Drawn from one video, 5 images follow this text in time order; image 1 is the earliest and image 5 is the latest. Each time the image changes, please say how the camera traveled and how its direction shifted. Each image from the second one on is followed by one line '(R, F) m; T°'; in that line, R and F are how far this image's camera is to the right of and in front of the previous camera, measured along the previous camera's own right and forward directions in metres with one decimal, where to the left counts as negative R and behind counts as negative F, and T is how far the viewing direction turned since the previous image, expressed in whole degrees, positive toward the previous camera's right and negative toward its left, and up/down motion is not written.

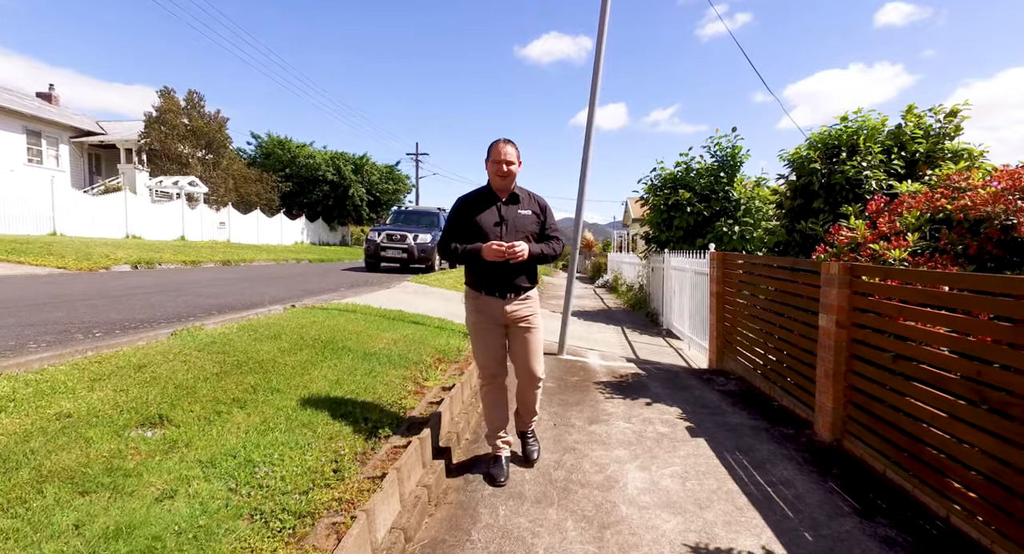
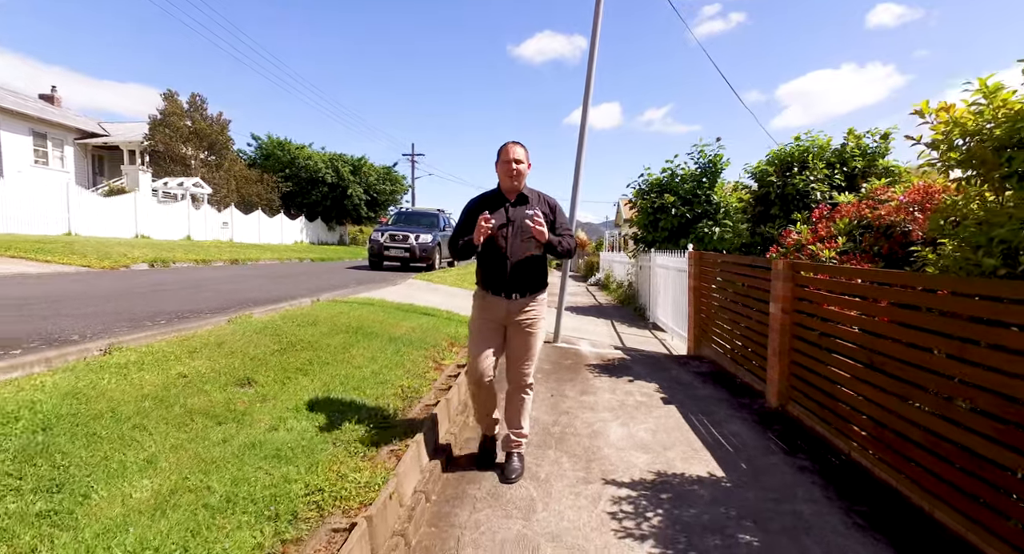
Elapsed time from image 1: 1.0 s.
(-0.1, -0.8) m; +1°
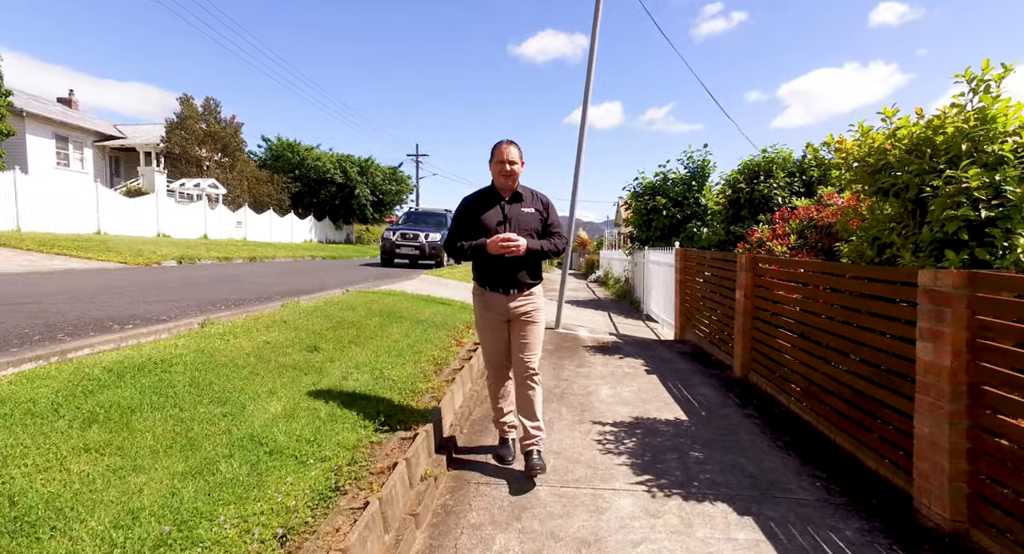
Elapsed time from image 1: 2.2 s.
(-0.1, -0.9) m; 0°
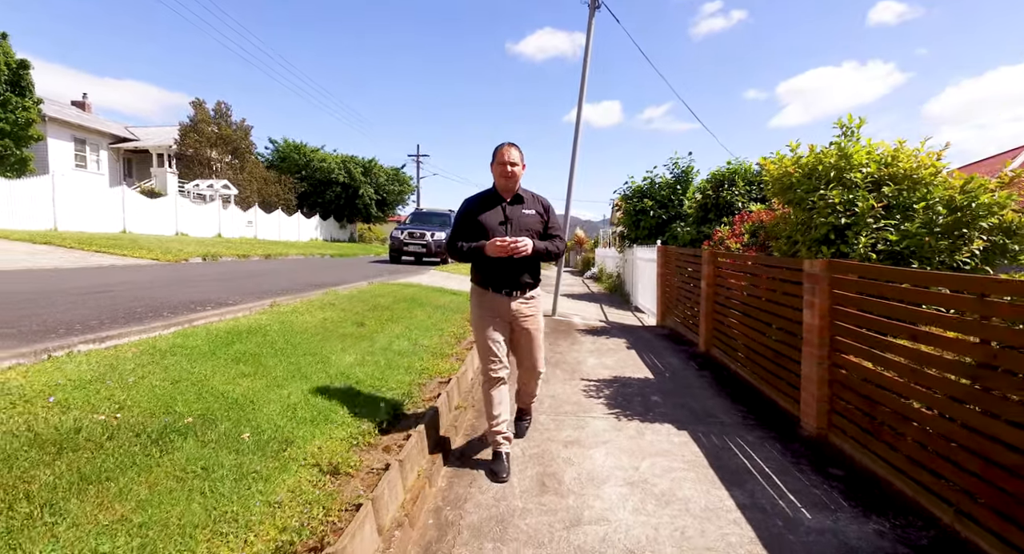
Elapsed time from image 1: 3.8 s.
(-0.1, -1.1) m; 0°
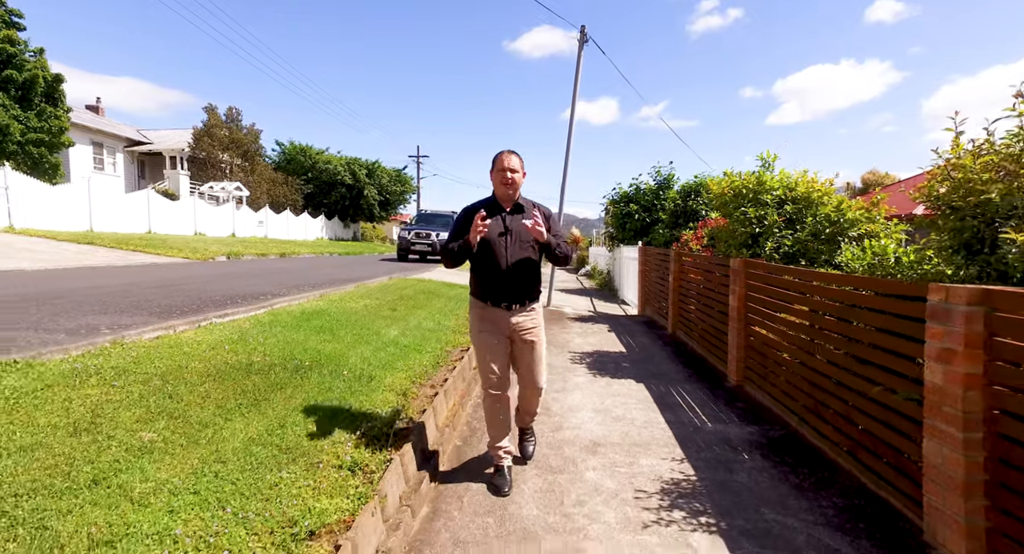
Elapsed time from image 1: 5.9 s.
(-0.1, -1.4) m; 0°
